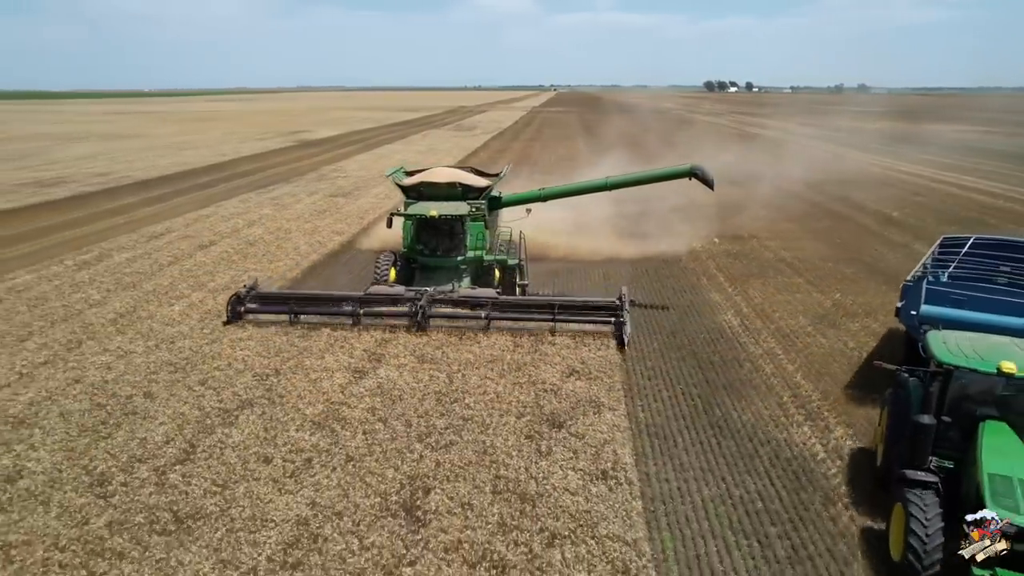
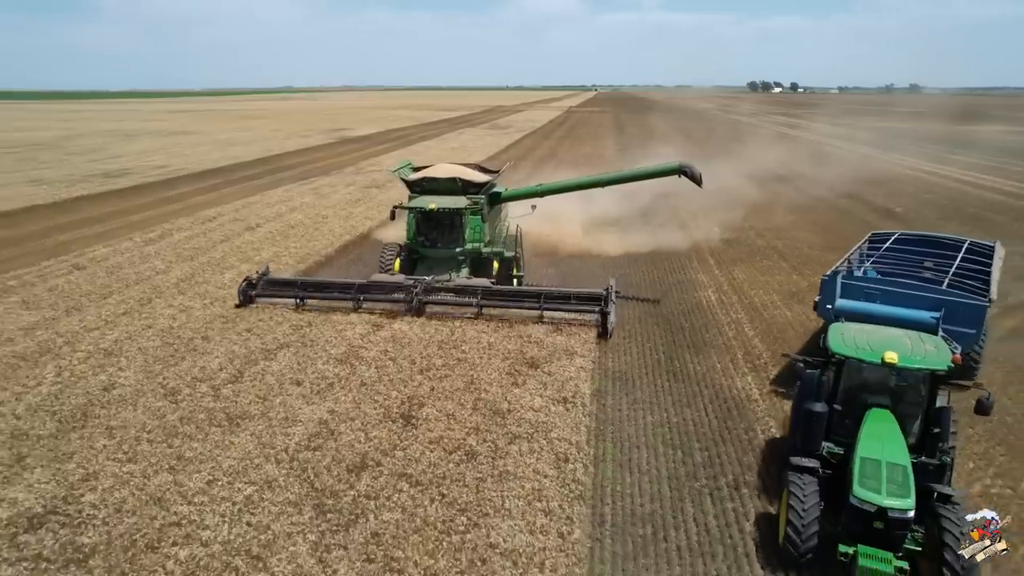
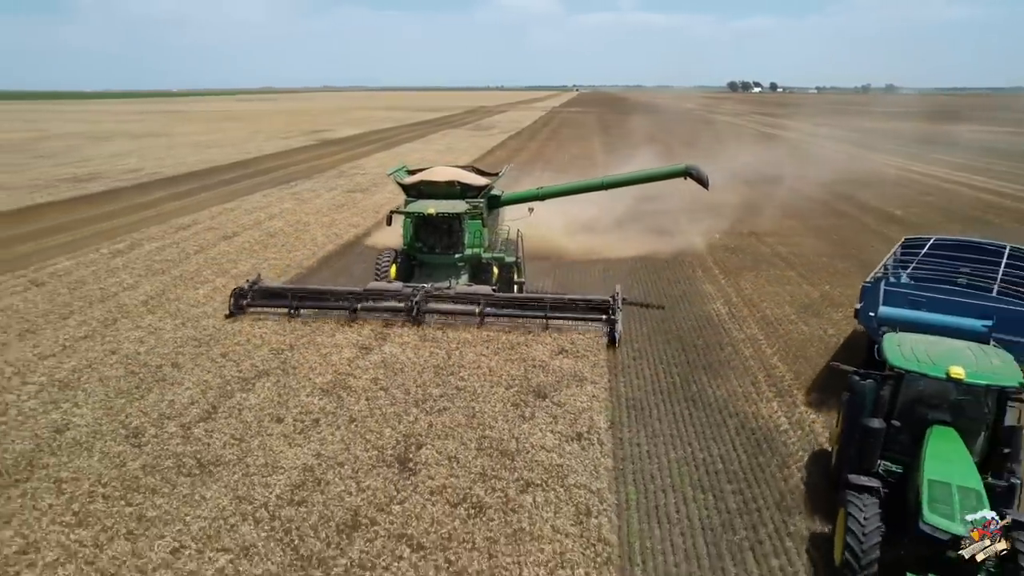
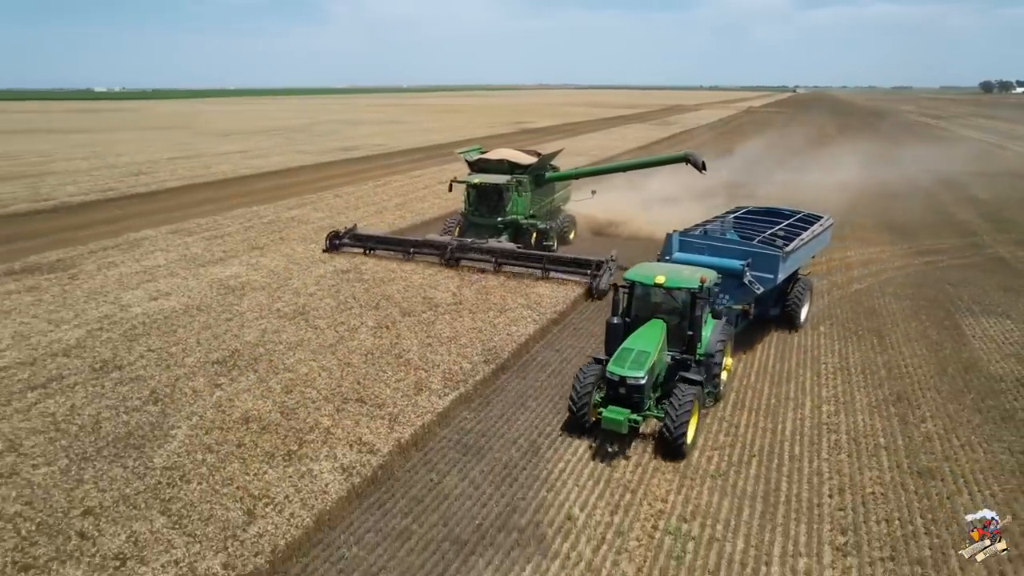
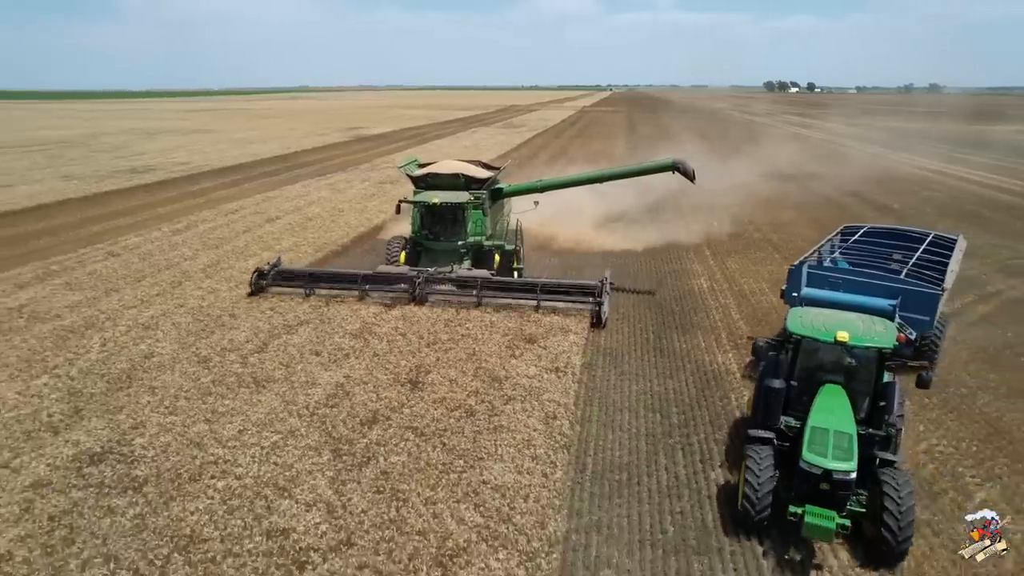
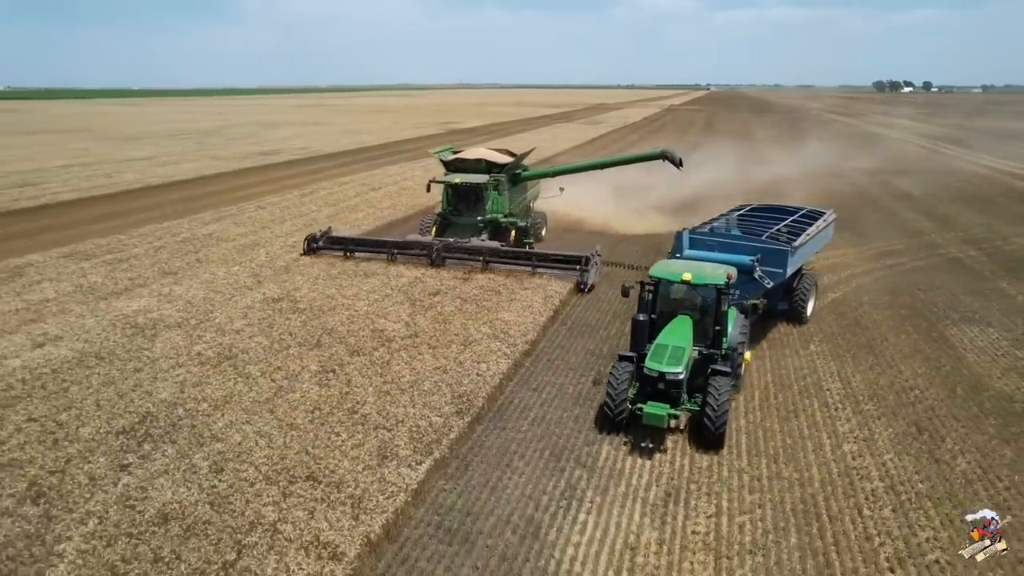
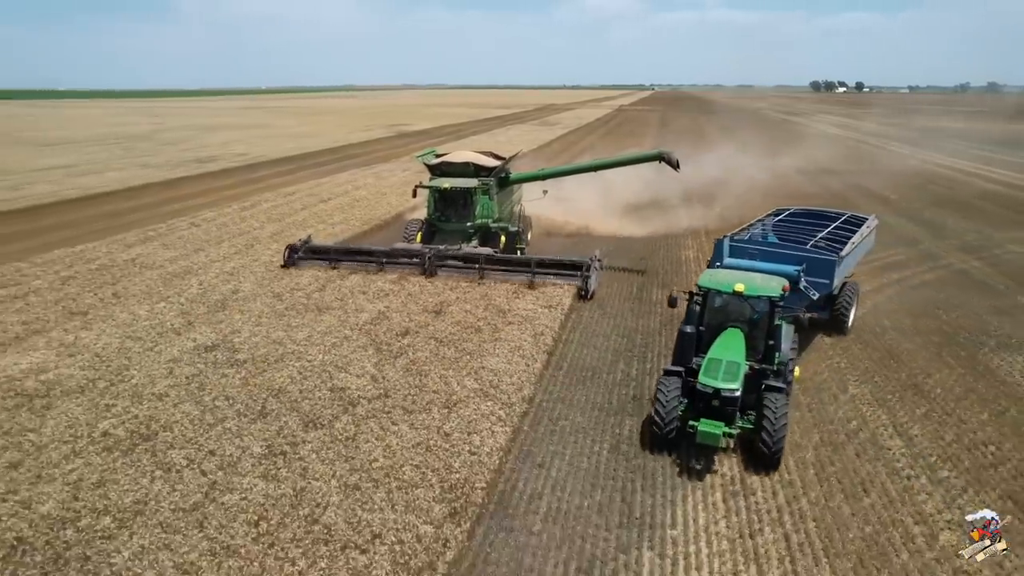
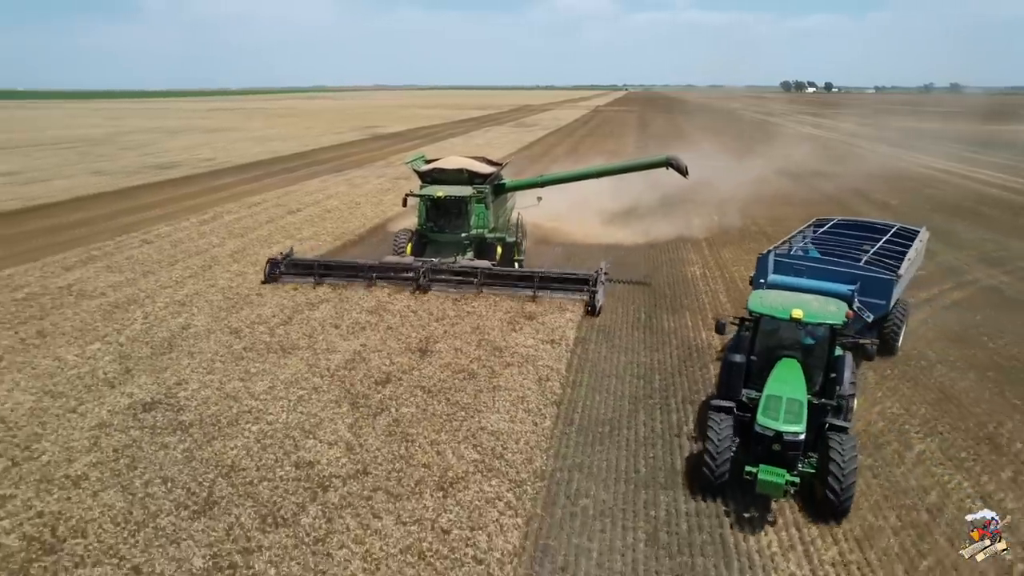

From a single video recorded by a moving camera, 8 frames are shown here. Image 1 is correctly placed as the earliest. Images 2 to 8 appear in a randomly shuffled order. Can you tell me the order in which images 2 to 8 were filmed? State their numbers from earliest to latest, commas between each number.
3, 2, 5, 8, 7, 6, 4
